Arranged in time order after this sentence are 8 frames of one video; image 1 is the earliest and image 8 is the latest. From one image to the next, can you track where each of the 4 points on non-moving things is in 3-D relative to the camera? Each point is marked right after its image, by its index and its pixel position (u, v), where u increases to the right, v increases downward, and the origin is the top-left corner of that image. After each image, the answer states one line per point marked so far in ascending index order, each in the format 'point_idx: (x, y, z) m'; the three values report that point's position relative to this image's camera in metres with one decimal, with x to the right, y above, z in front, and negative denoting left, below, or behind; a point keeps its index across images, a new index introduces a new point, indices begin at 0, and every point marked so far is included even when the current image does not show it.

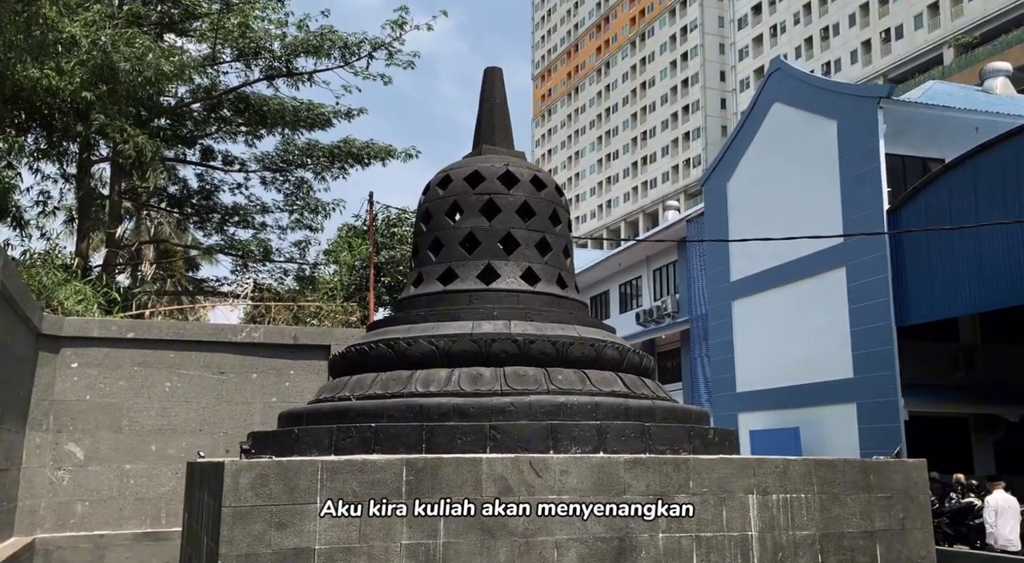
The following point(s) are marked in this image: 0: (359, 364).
0: (-1.1, -0.6, +6.6) m
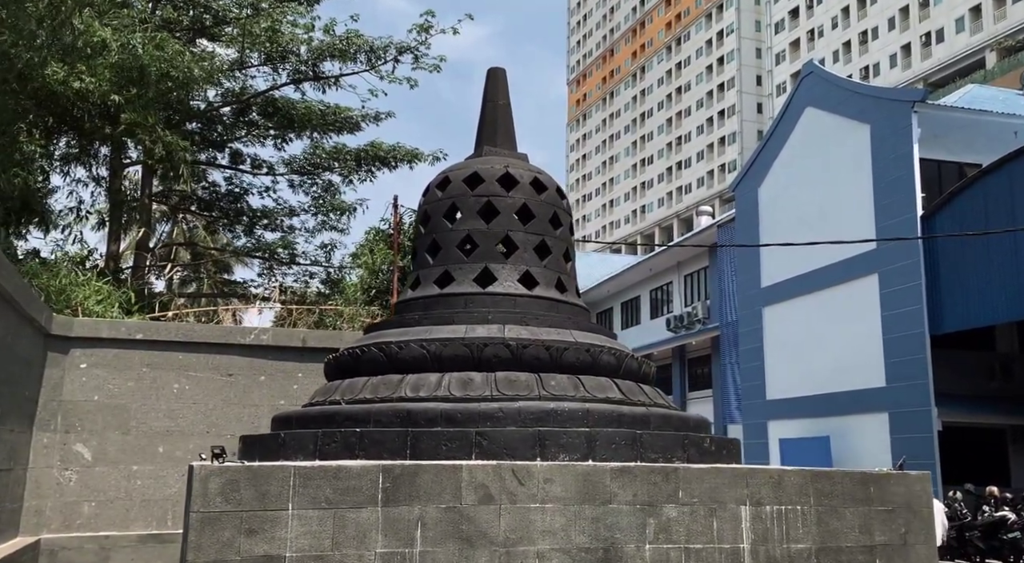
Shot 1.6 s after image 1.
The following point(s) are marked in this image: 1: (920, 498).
0: (-1.1, -0.6, +6.5) m
1: (+2.6, -1.4, +5.9) m
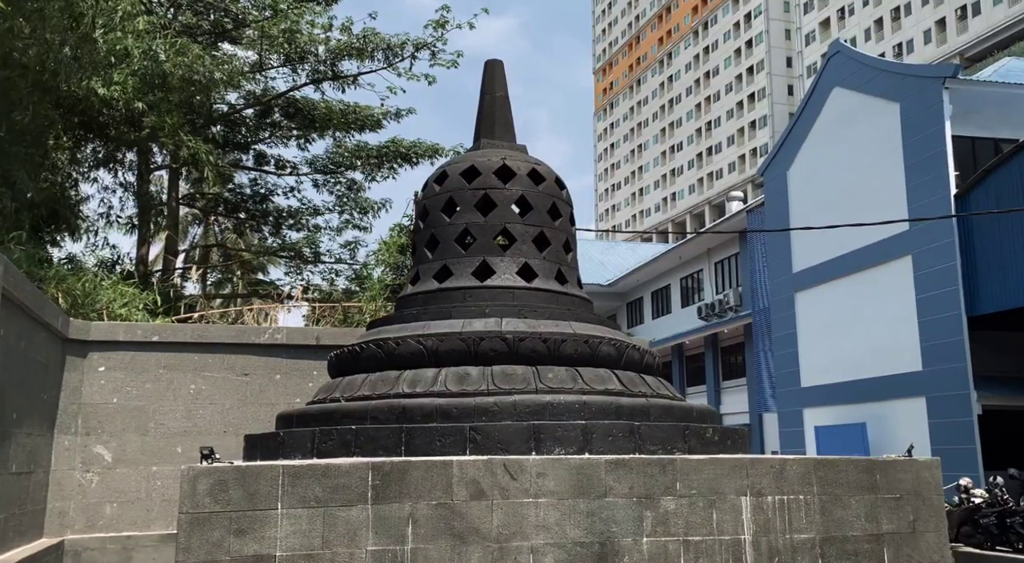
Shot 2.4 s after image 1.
0: (-1.1, -0.6, +6.5) m
1: (+2.6, -1.3, +5.7) m
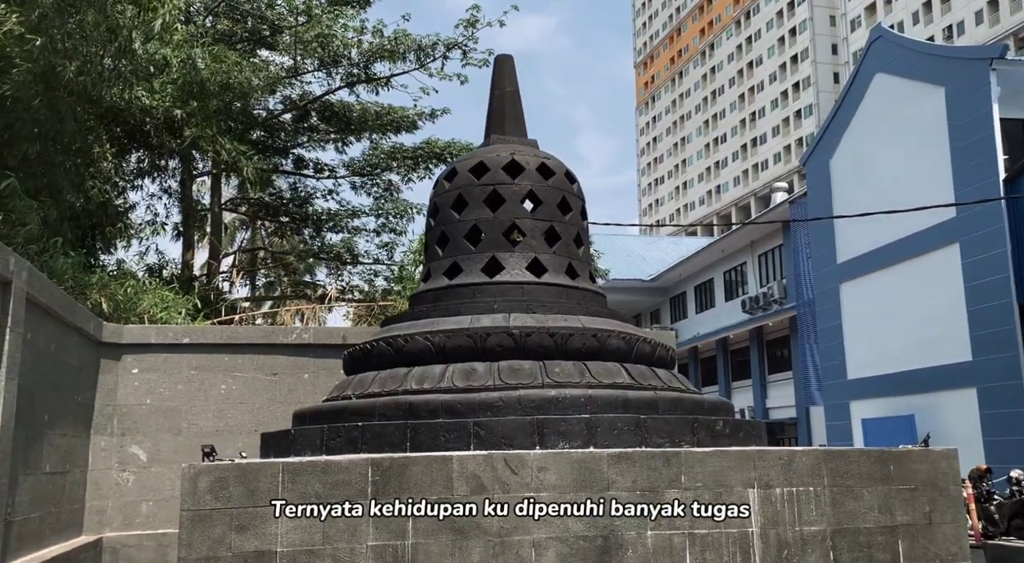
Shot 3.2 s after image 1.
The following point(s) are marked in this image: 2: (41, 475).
0: (-1.1, -0.6, +6.6) m
1: (+2.6, -1.2, +5.6) m
2: (-3.8, -1.6, +7.4) m
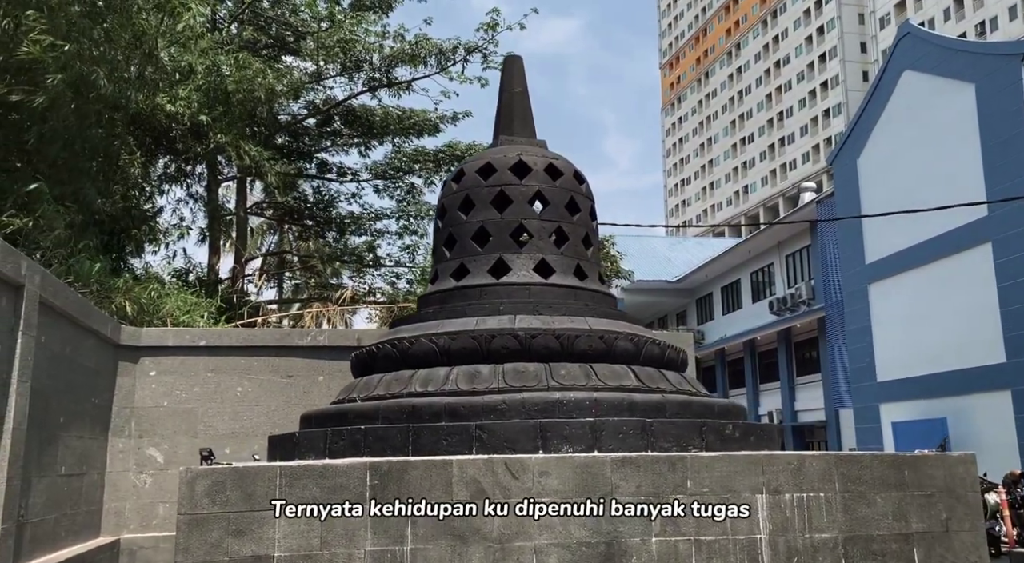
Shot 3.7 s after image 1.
0: (-1.0, -0.6, +6.5) m
1: (+2.7, -1.2, +5.4) m
2: (-3.7, -1.6, +7.5) m
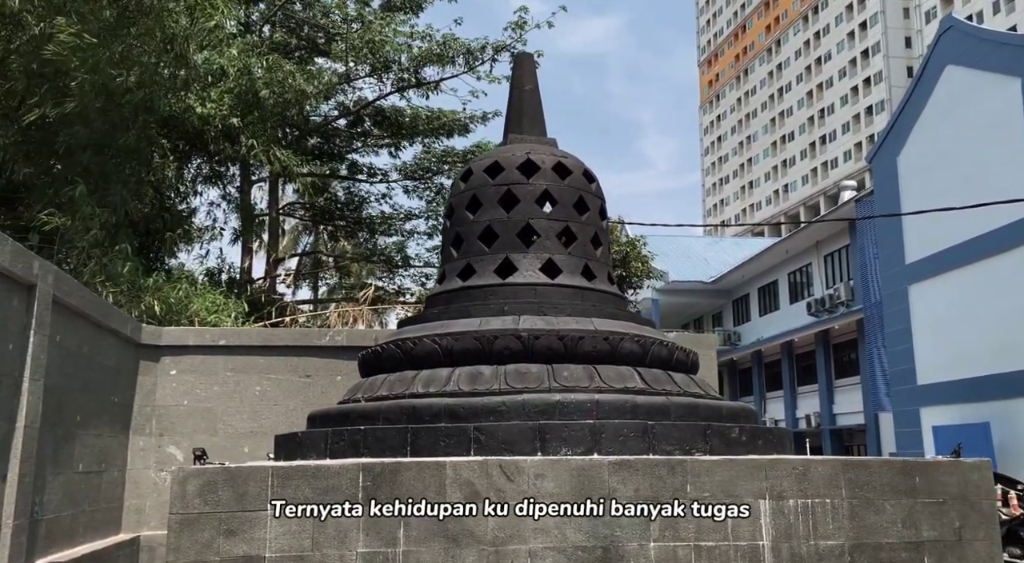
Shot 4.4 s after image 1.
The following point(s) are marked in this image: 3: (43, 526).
0: (-1.0, -0.6, +6.5) m
1: (+2.6, -1.2, +5.2) m
2: (-3.6, -1.6, +7.5) m
3: (-3.5, -1.9, +6.9) m
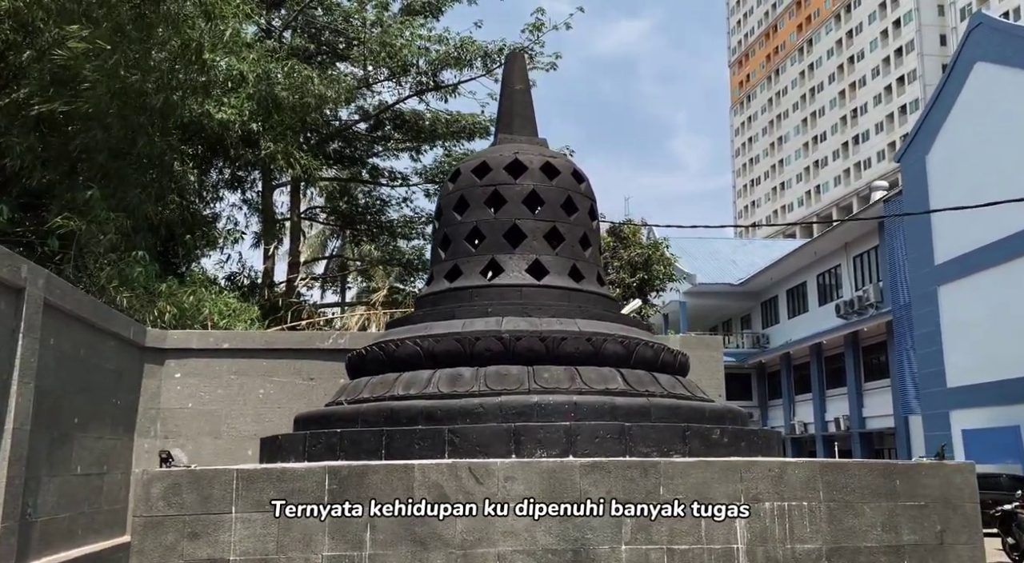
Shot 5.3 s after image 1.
0: (-1.1, -0.6, +6.5) m
1: (+2.5, -1.2, +5.1) m
2: (-3.7, -1.6, +7.6) m
3: (-3.6, -1.9, +7.0) m
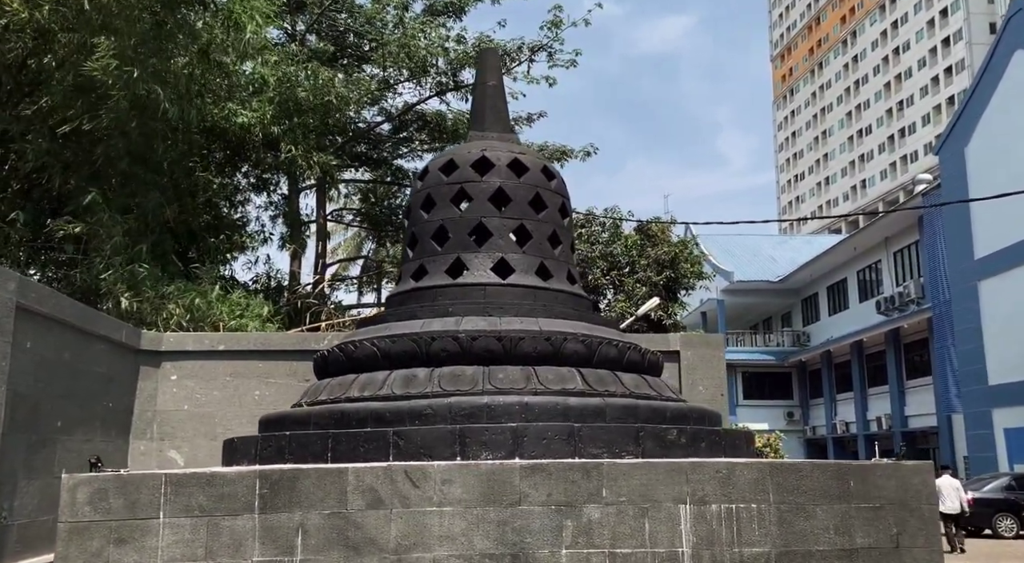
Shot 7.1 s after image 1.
0: (-1.3, -0.6, +6.4) m
1: (+2.2, -1.1, +4.8) m
2: (-3.8, -1.7, +7.7) m
3: (-3.8, -1.9, +7.1) m
